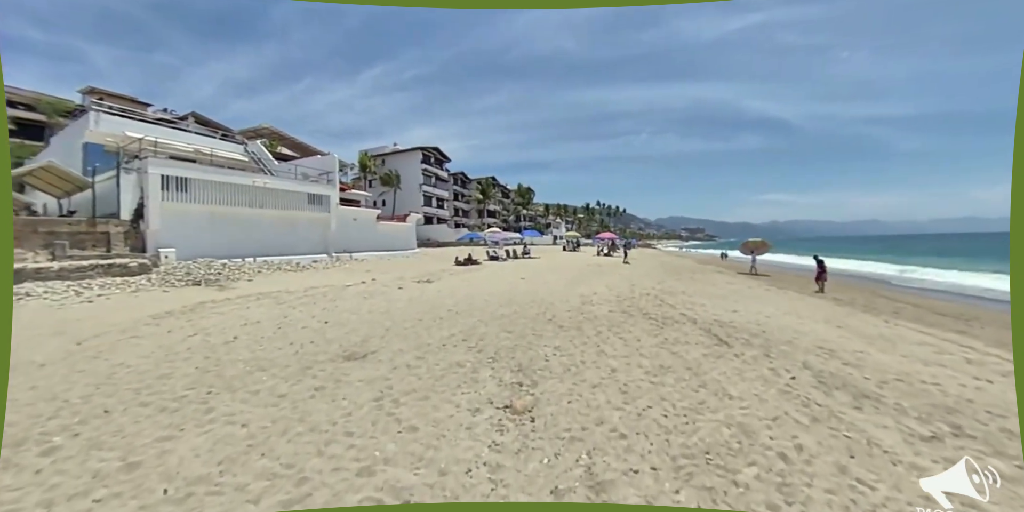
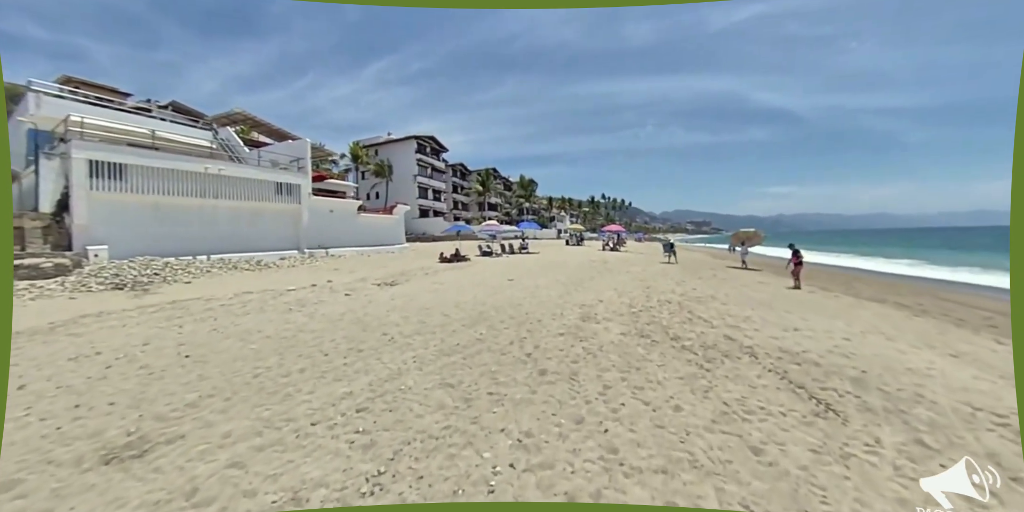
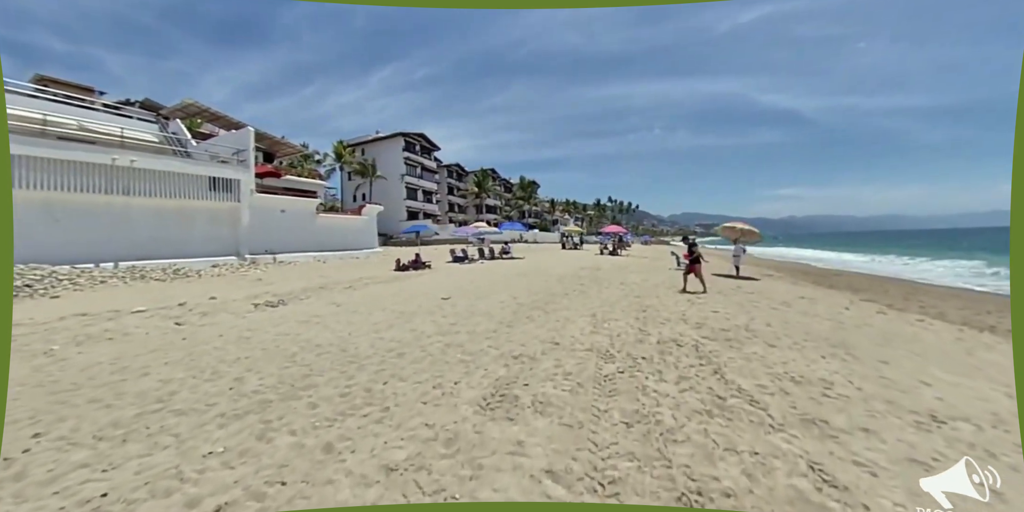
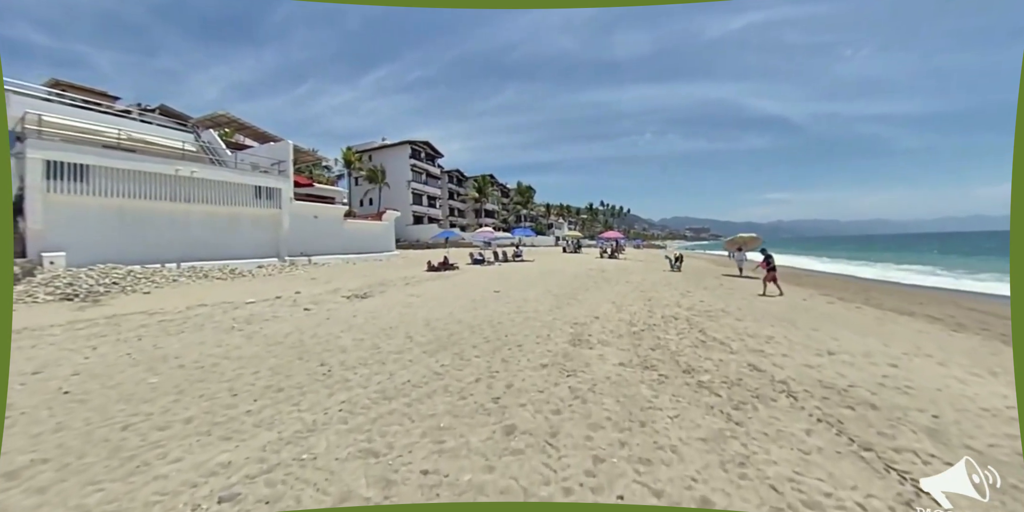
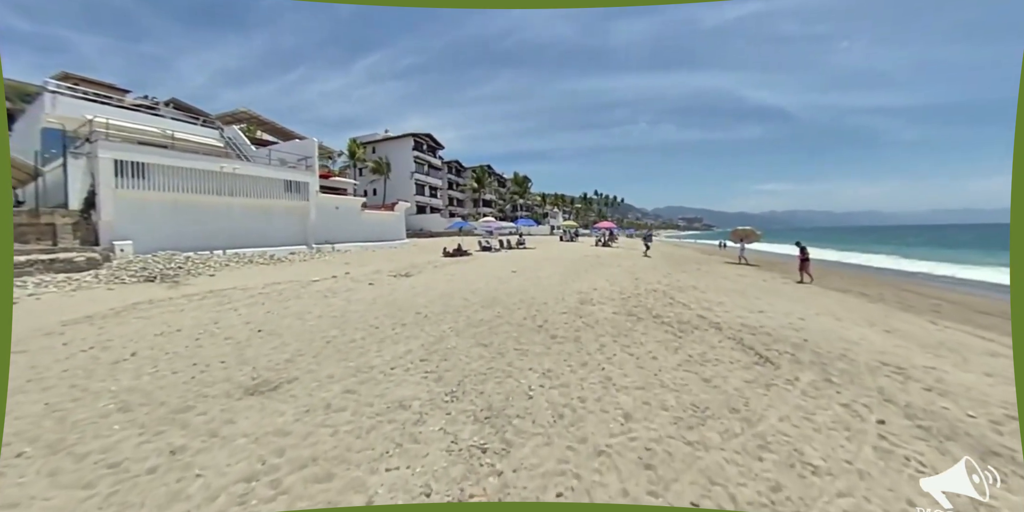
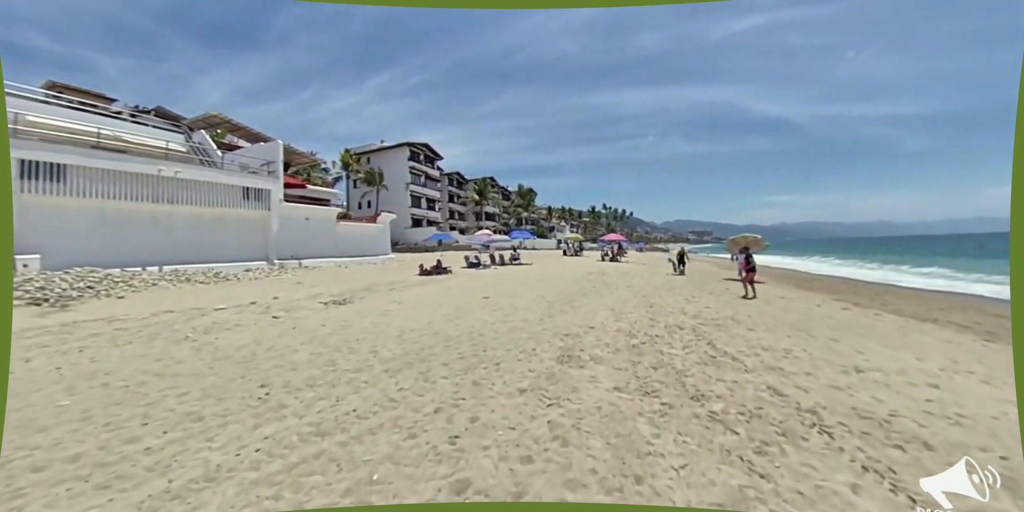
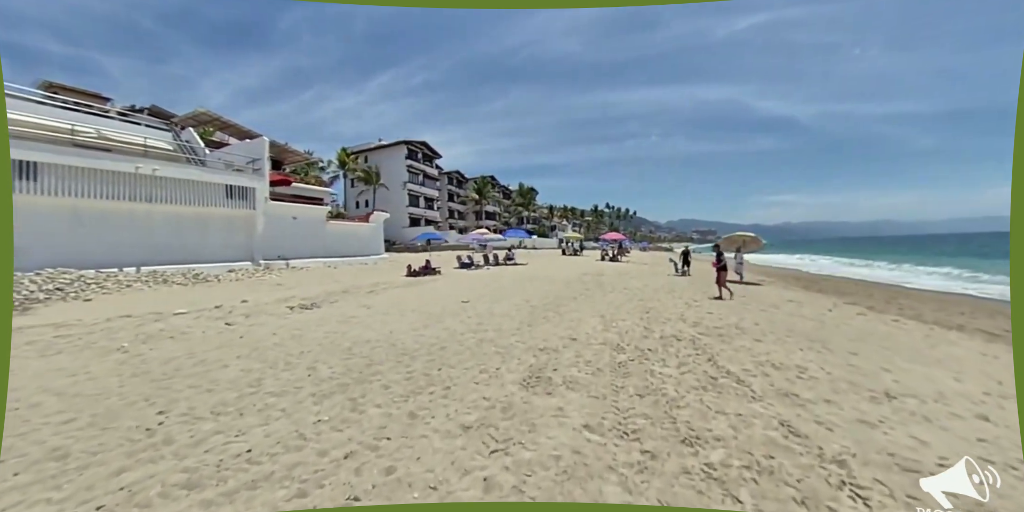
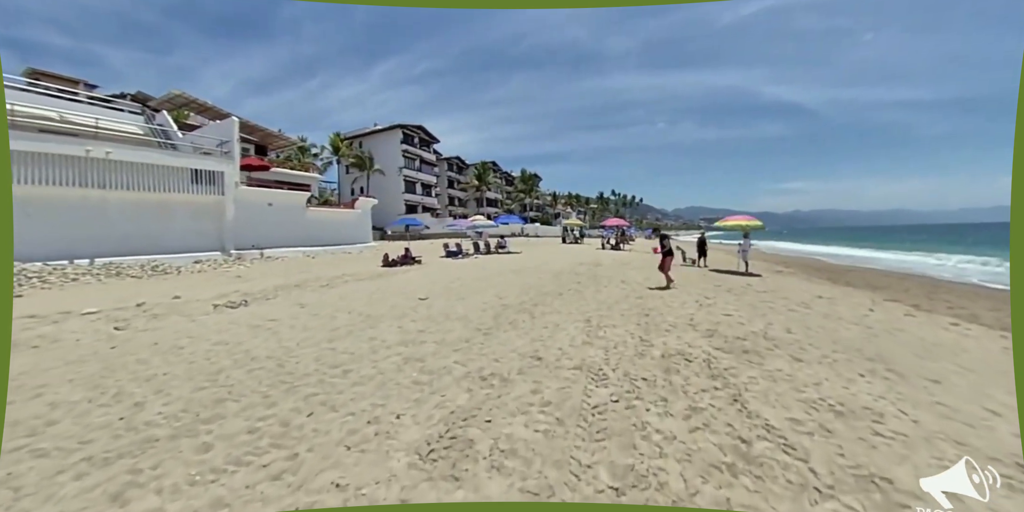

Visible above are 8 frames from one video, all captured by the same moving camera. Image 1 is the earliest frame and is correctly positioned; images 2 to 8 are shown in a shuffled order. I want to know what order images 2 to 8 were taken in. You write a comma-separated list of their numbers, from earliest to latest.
5, 2, 4, 6, 7, 3, 8
